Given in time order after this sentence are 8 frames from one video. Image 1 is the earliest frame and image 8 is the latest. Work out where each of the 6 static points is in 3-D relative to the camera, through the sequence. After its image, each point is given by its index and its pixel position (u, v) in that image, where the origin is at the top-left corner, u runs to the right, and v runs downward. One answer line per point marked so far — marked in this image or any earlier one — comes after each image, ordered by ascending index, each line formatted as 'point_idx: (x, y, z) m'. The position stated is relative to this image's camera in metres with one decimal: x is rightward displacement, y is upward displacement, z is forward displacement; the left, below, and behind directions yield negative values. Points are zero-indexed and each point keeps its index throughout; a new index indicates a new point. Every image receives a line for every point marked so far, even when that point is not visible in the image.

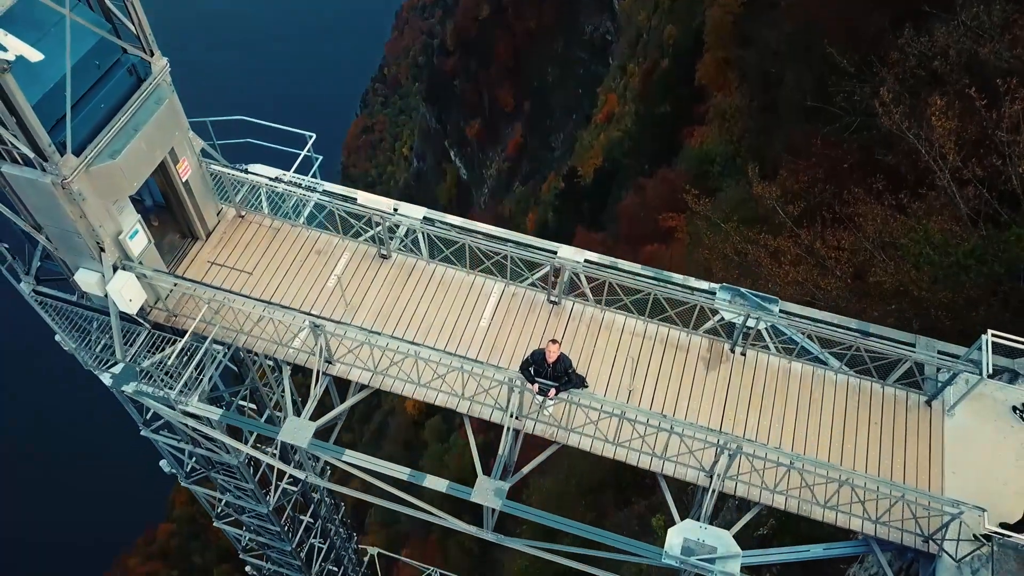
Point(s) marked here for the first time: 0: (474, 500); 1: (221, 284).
0: (-0.6, -3.4, +12.7) m
1: (-5.1, +0.1, +14.3) m
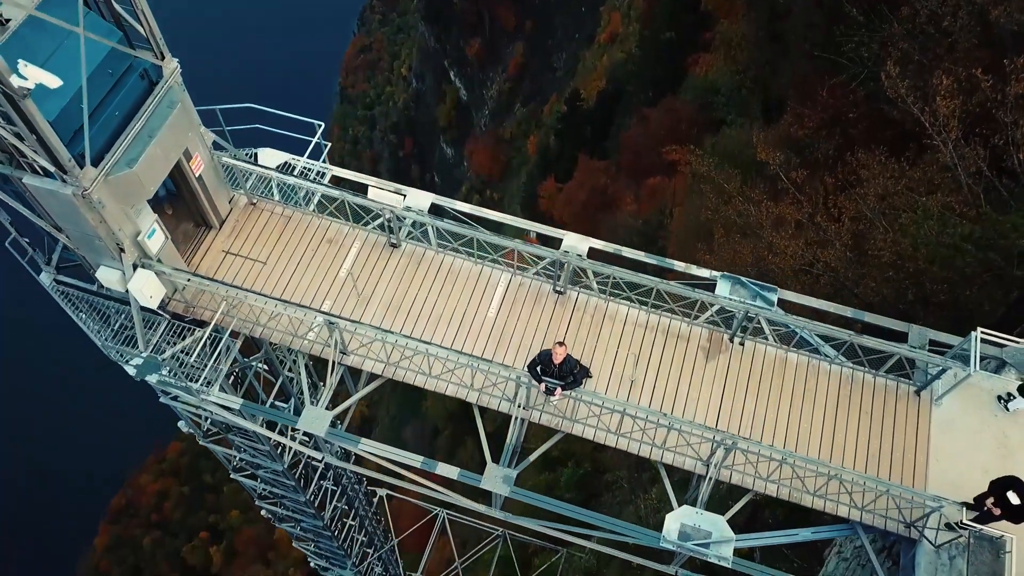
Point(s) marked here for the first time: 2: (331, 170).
0: (-0.5, -3.4, +13.4) m
1: (-5.0, +0.3, +14.8) m
2: (-3.5, +2.3, +15.6) m
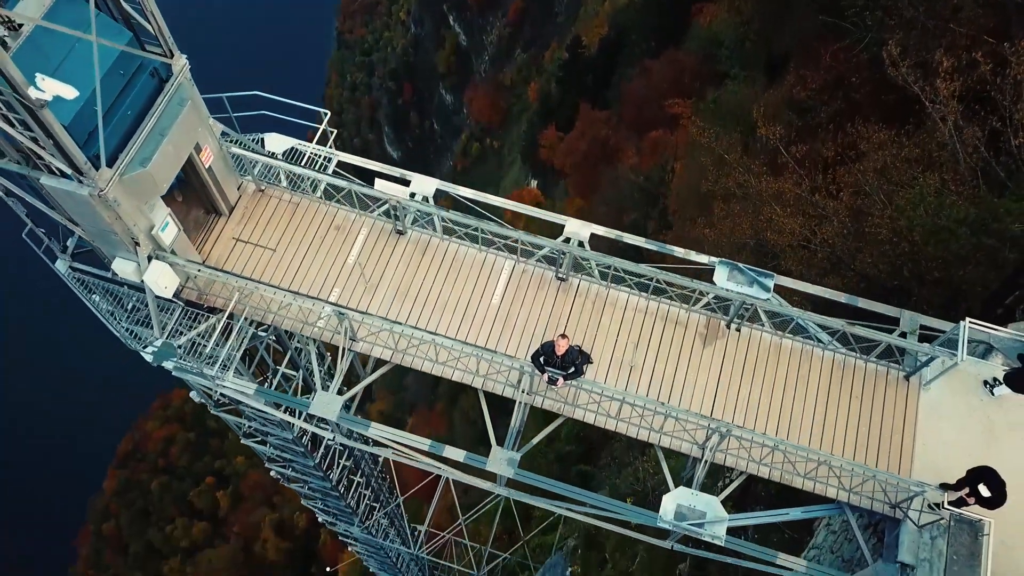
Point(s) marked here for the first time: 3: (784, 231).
0: (-0.4, -3.2, +14.0) m
1: (-4.9, +0.5, +15.1) m
2: (-3.4, +2.6, +15.8) m
3: (+6.8, +1.5, +20.2) m
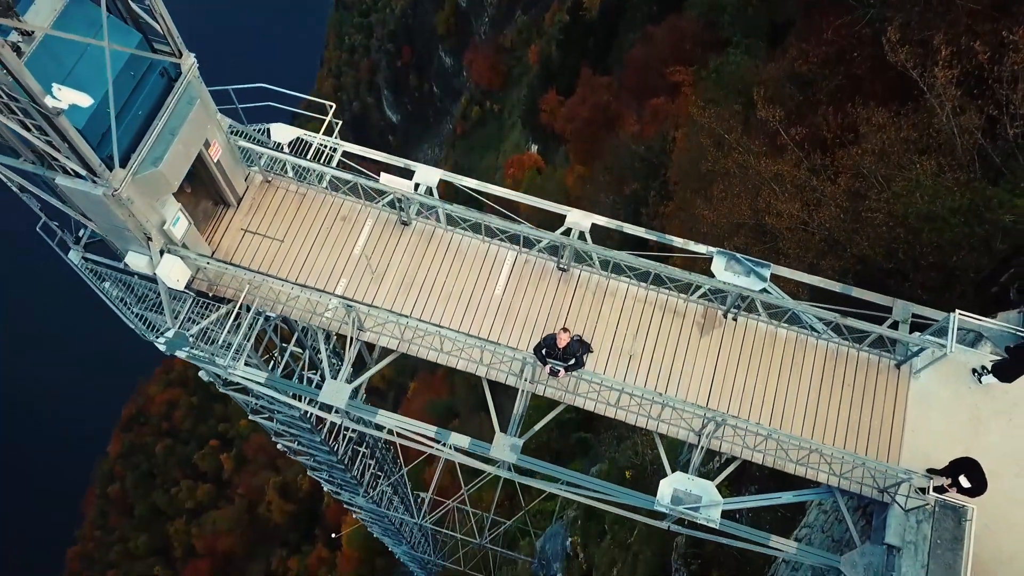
0: (-0.3, -3.1, +14.6) m
1: (-4.9, +0.7, +15.5) m
2: (-3.4, +2.8, +16.1) m
3: (+6.9, +1.9, +20.5) m
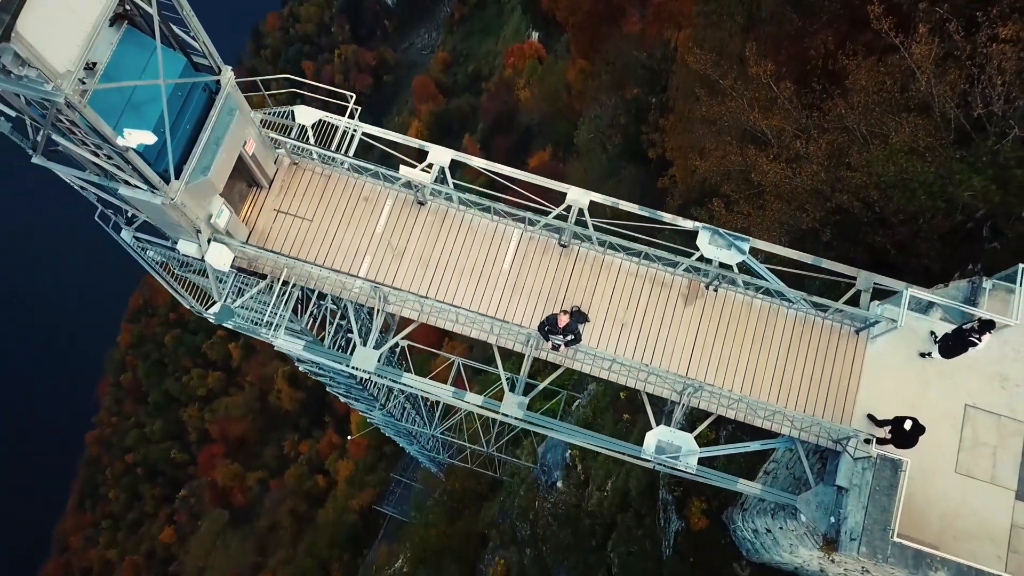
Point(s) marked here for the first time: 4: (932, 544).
0: (-0.2, -2.6, +16.9) m
1: (-4.7, +1.2, +17.3) m
2: (-3.3, +3.4, +17.6) m
3: (+7.0, +3.2, +22.0) m
4: (+7.9, -4.8, +15.4) m
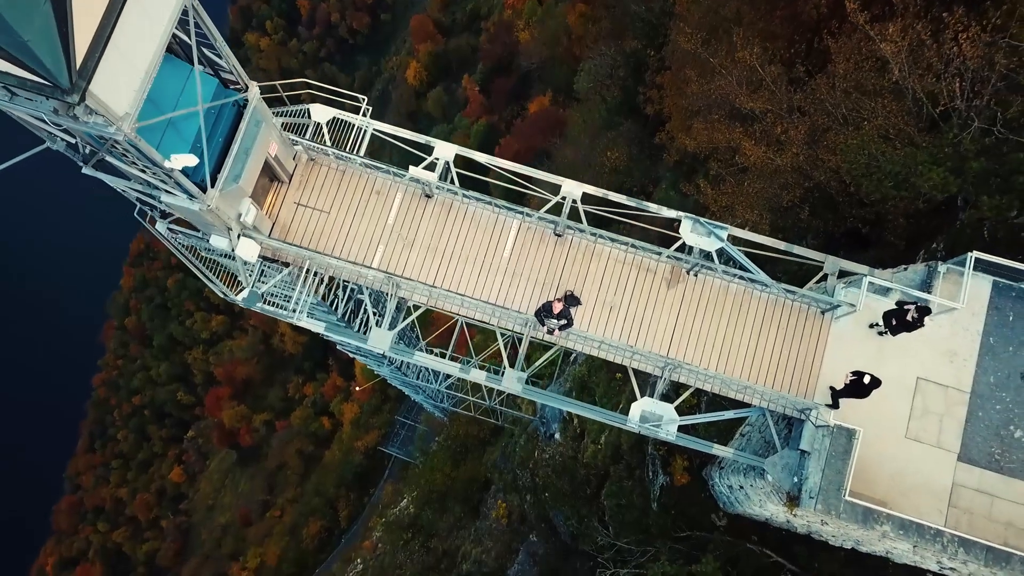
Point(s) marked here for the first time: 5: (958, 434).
0: (-0.2, -2.3, +18.8) m
1: (-4.7, +1.6, +19.0) m
2: (-3.3, +3.8, +19.1) m
3: (+7.0, +3.9, +23.5) m
4: (+8.0, -4.6, +17.5) m
5: (+9.7, -3.2, +17.6) m
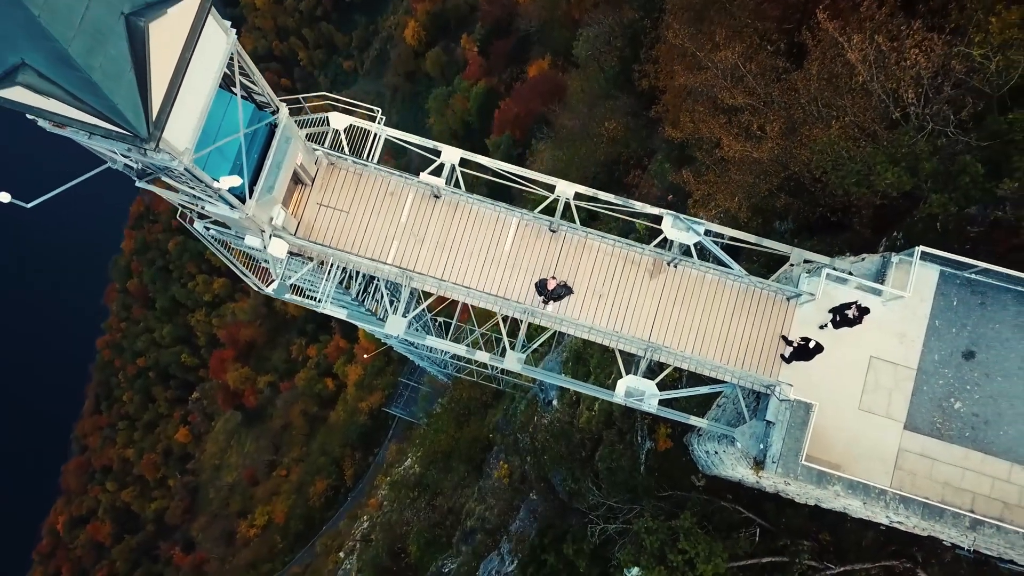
0: (-0.2, -2.0, +21.3) m
1: (-4.7, +1.8, +21.2) m
2: (-3.3, +4.0, +21.3) m
3: (+7.0, +4.4, +25.7) m
4: (+8.0, -4.3, +20.0) m
5: (+9.7, -2.9, +20.1) m
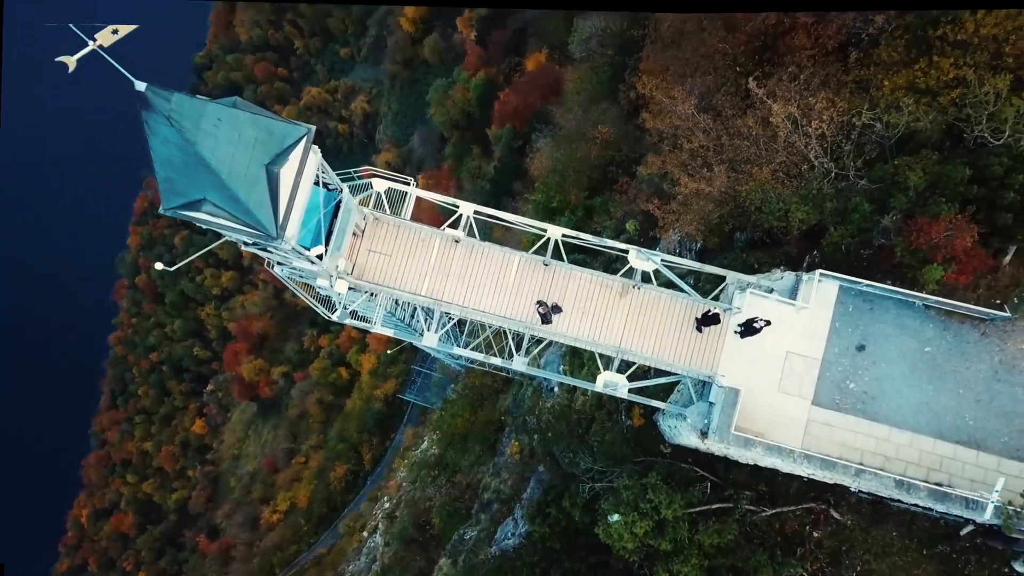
0: (0.0, -2.7, +28.3) m
1: (-4.7, +0.9, +28.2) m
2: (-3.3, +3.2, +28.2) m
3: (+7.0, +4.0, +32.5) m
4: (+8.3, -4.8, +27.0) m
5: (+9.9, -3.3, +27.0) m
